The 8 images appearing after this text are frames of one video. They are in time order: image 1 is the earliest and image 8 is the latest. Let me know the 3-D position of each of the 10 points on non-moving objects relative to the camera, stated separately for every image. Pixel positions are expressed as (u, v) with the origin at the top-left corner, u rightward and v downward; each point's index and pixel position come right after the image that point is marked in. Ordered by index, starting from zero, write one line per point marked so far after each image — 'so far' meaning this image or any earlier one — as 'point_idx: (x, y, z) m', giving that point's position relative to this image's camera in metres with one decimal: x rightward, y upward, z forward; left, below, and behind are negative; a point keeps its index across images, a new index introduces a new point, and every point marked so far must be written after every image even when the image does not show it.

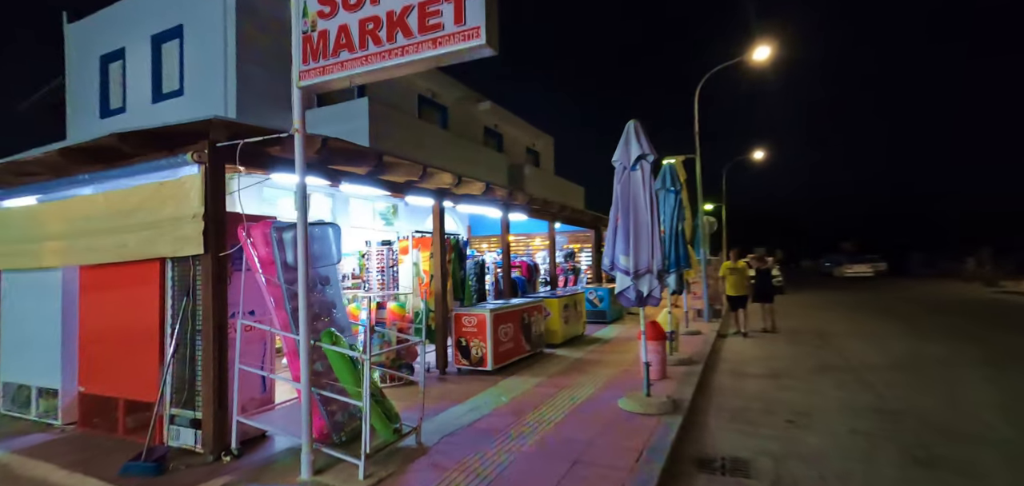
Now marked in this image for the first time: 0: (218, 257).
0: (-2.8, -0.1, +4.8) m
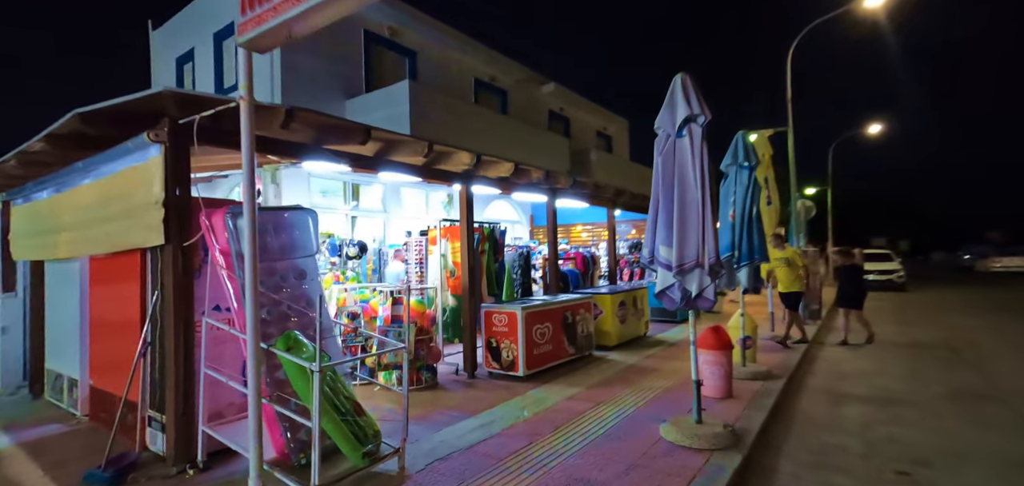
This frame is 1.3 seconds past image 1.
0: (-2.8, 0.0, +4.3) m
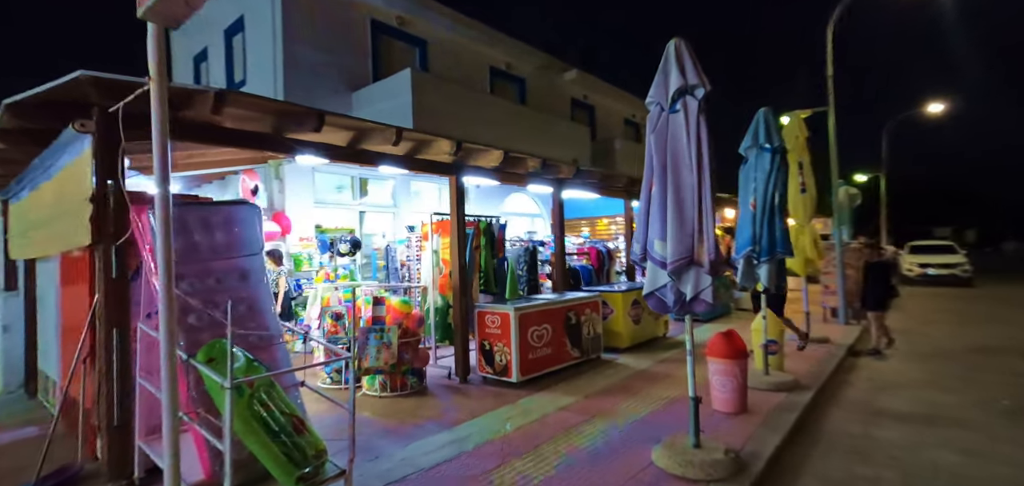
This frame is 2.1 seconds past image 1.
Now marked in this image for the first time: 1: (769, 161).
0: (-3.1, 0.0, +4.0) m
1: (+3.0, +1.0, +6.0) m
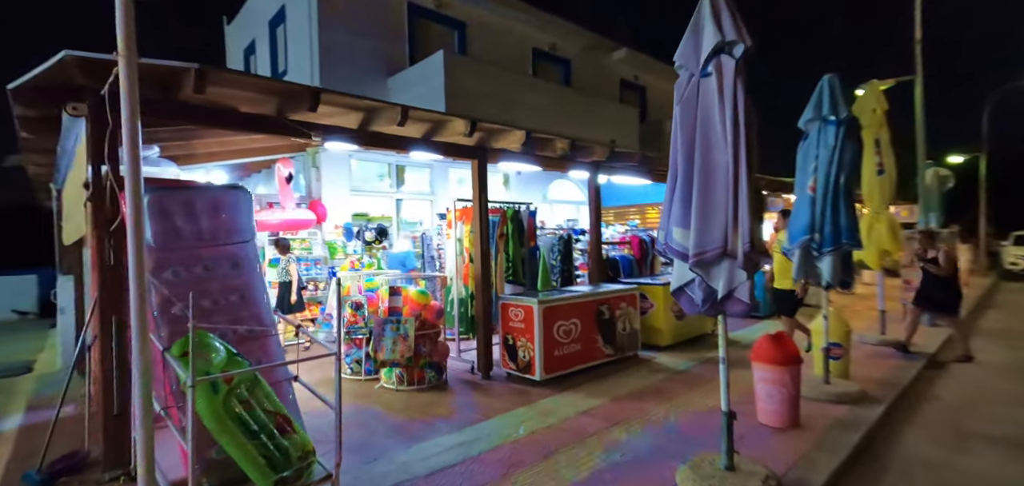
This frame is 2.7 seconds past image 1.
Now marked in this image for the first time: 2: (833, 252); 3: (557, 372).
0: (-3.1, +0.1, +3.9) m
1: (+3.2, +1.1, +5.2) m
2: (+3.2, -0.1, +5.2) m
3: (+0.5, -1.5, +6.0) m
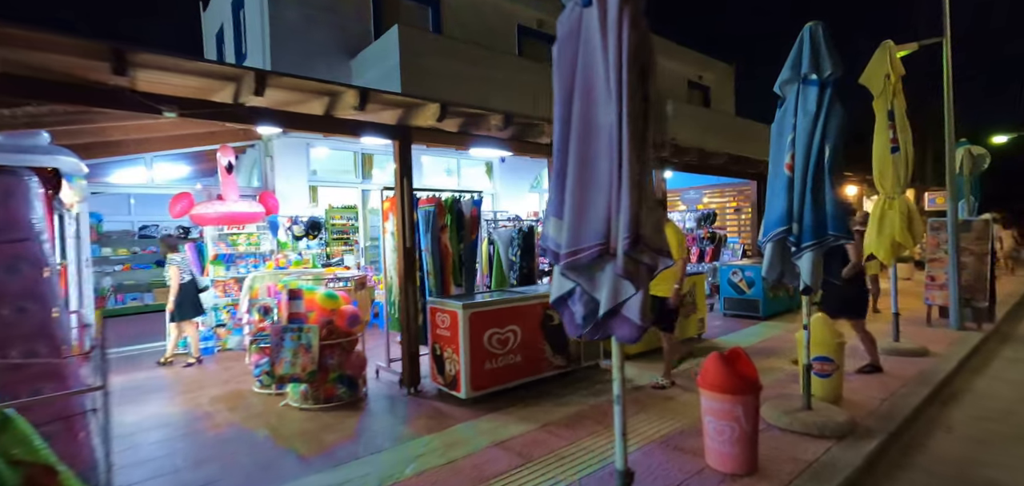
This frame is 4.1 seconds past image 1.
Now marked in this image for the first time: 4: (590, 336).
0: (-4.0, +0.1, +3.2) m
1: (+2.4, +1.1, +4.1) m
2: (+2.4, 0.0, +4.1) m
3: (-0.2, -1.5, +5.1) m
4: (+0.4, -0.4, +2.4) m
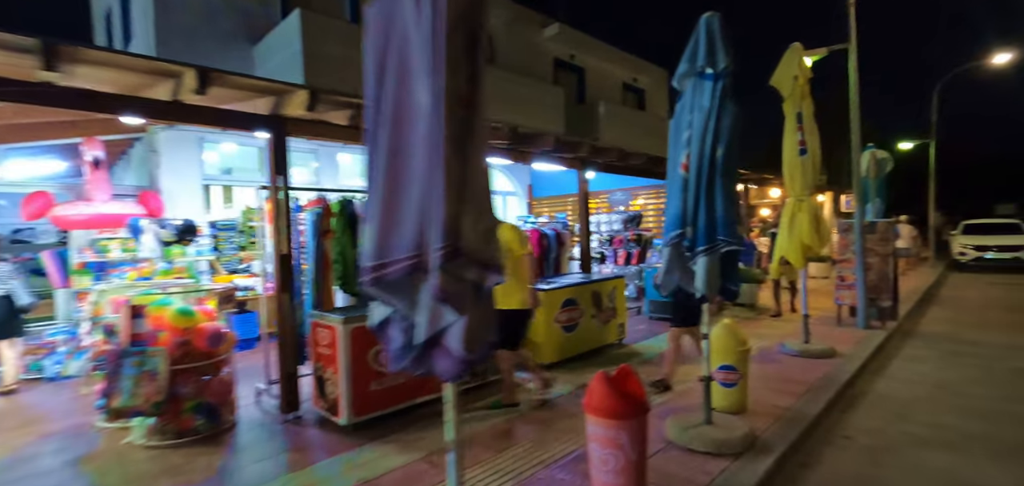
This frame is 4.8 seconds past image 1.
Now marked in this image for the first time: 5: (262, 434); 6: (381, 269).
0: (-4.8, 0.0, +2.3) m
1: (+1.5, +1.1, +3.9) m
2: (+1.5, -0.1, +3.8) m
3: (-1.2, -1.5, +4.6) m
4: (-0.4, -0.5, +2.0) m
5: (-2.2, -1.7, +4.5) m
6: (-0.4, -0.1, +1.8) m
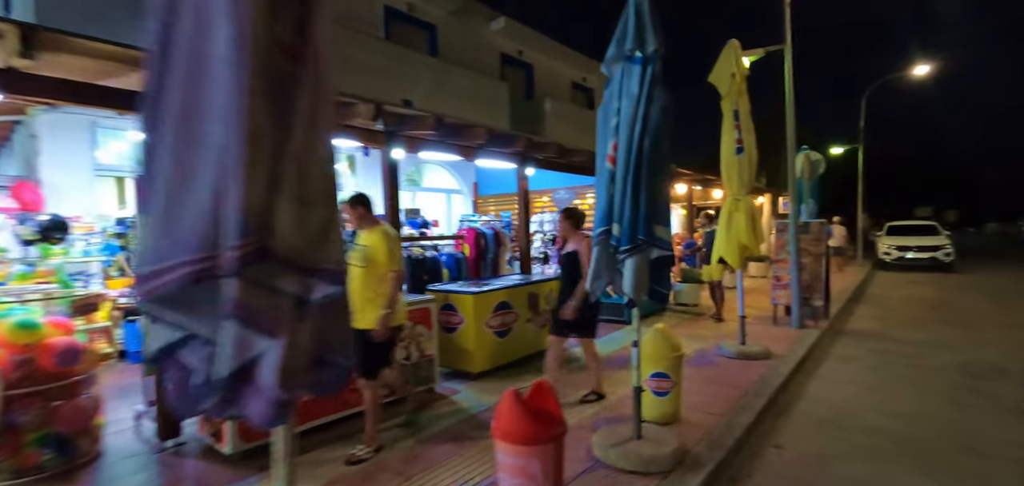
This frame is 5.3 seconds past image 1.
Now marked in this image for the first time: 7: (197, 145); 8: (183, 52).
0: (-5.2, 0.0, +1.4) m
1: (+0.9, +1.1, +3.5) m
2: (+0.9, -0.1, +3.5) m
3: (-1.9, -1.5, +4.0) m
4: (-0.8, -0.5, +1.5) m
5: (-2.9, -1.7, +3.9) m
6: (-0.9, -0.1, +1.3) m
7: (-0.8, +0.3, +1.4) m
8: (-0.8, +0.5, +1.4) m
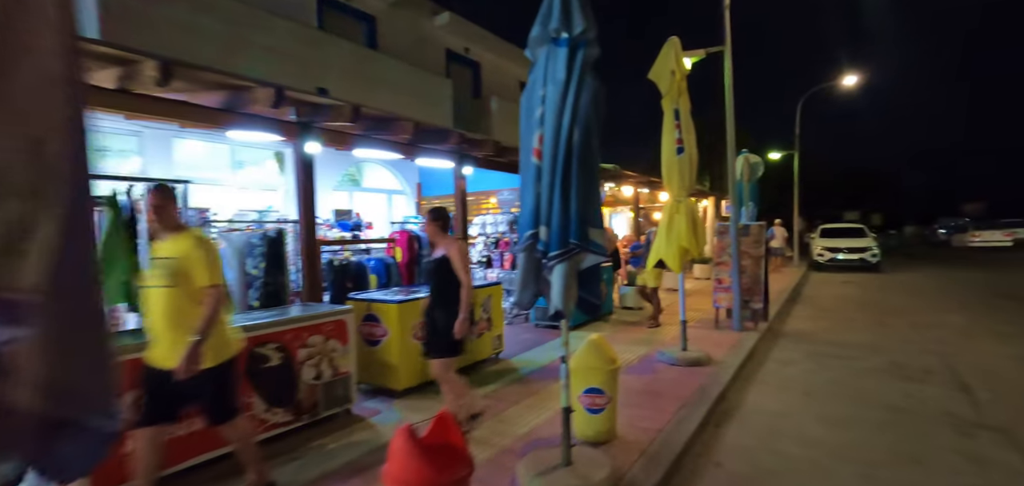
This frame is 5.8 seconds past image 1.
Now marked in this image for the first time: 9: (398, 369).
0: (-5.5, 0.0, +0.4) m
1: (+0.3, +1.1, +3.1) m
2: (+0.3, -0.1, +3.1) m
3: (-2.5, -1.6, +3.3) m
4: (-1.2, -0.5, +0.9) m
5: (-3.4, -1.7, +3.1) m
6: (-1.2, -0.1, +0.8) m
7: (-1.1, +0.2, +0.8) m
8: (-1.2, +0.5, +0.9) m
9: (-1.2, -1.3, +5.0) m
